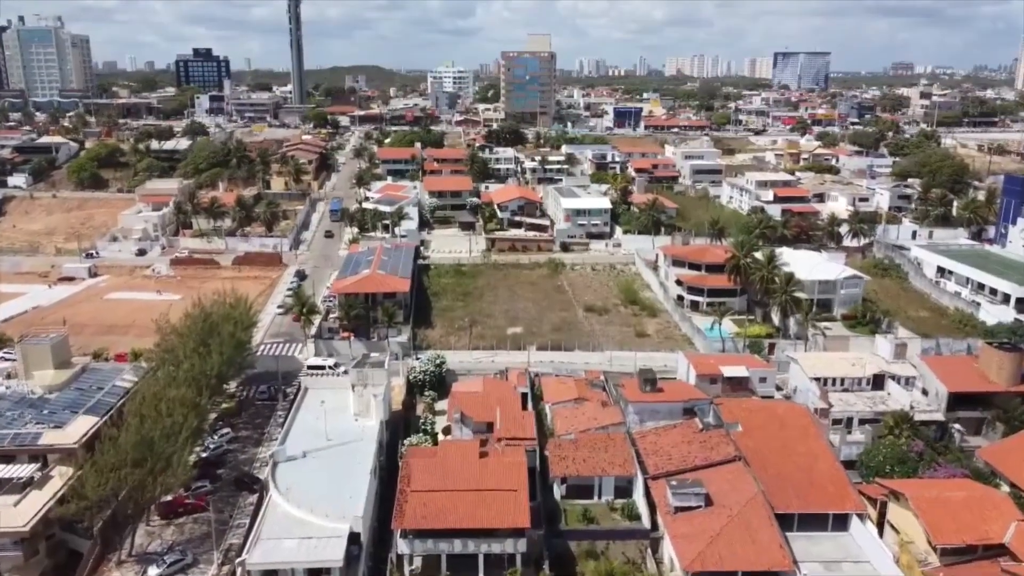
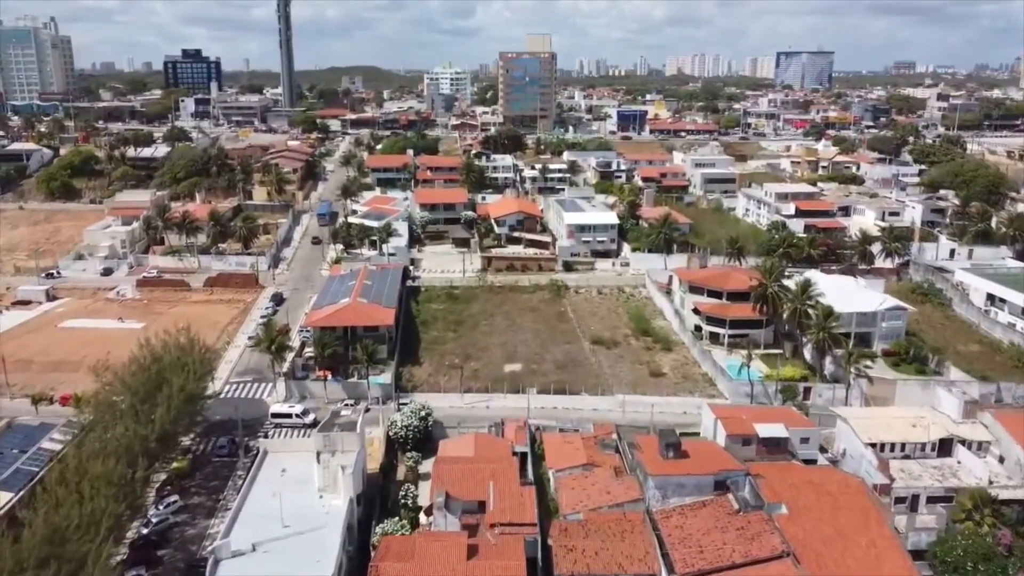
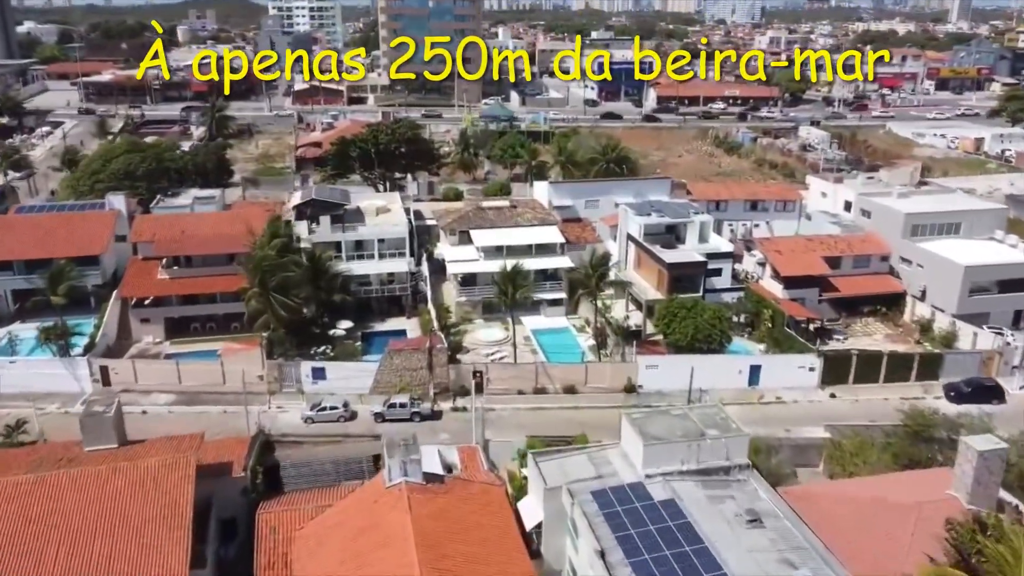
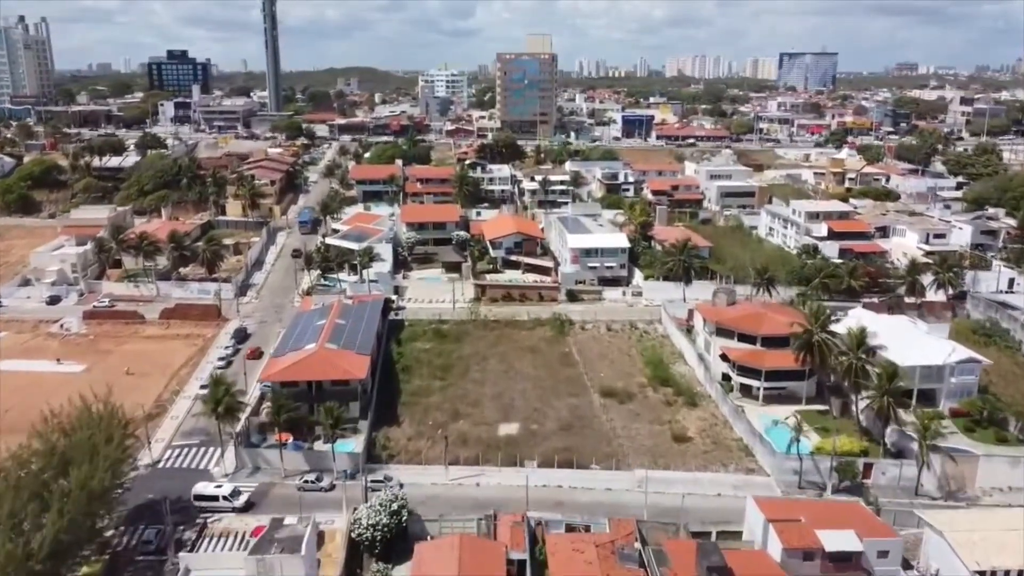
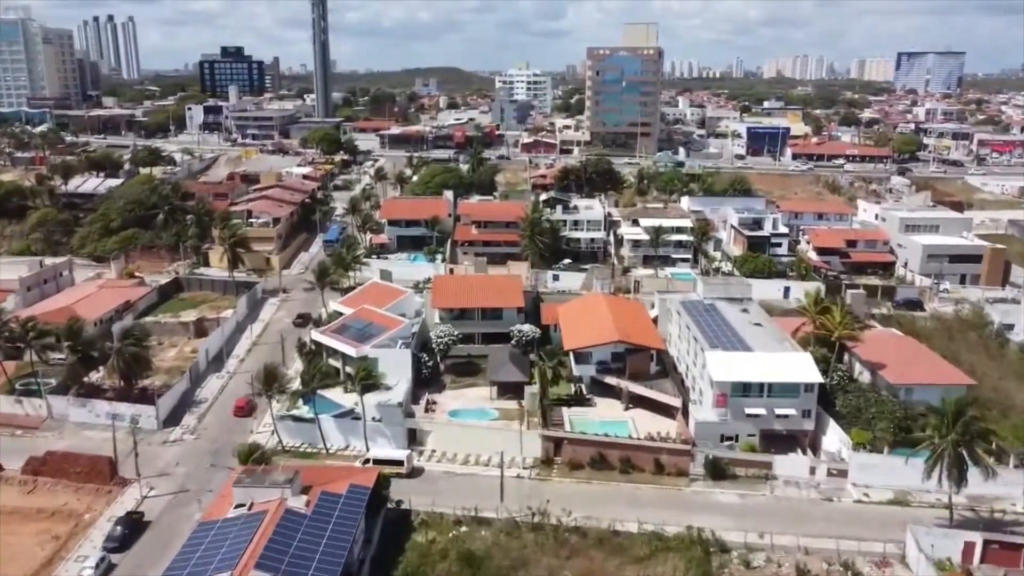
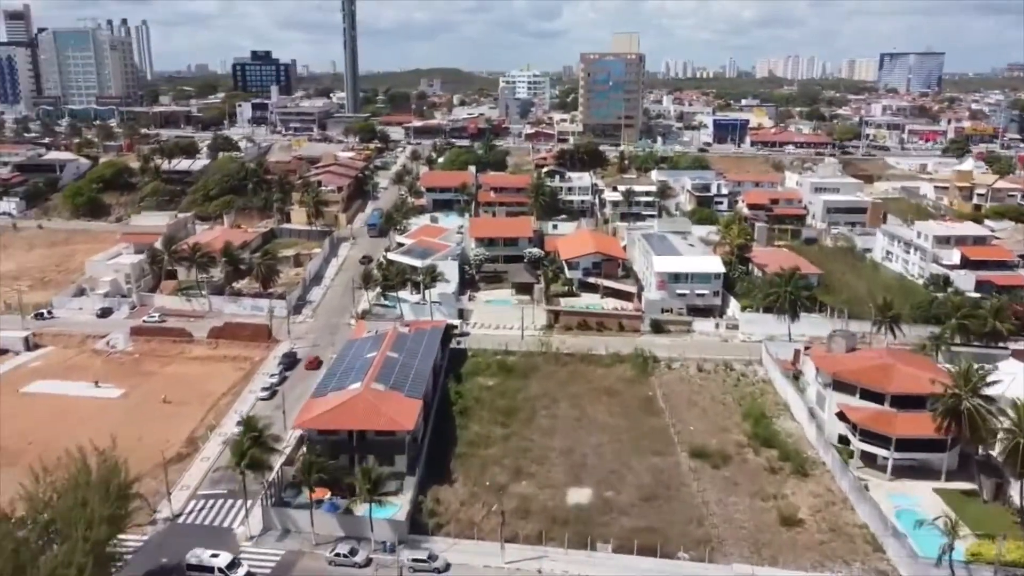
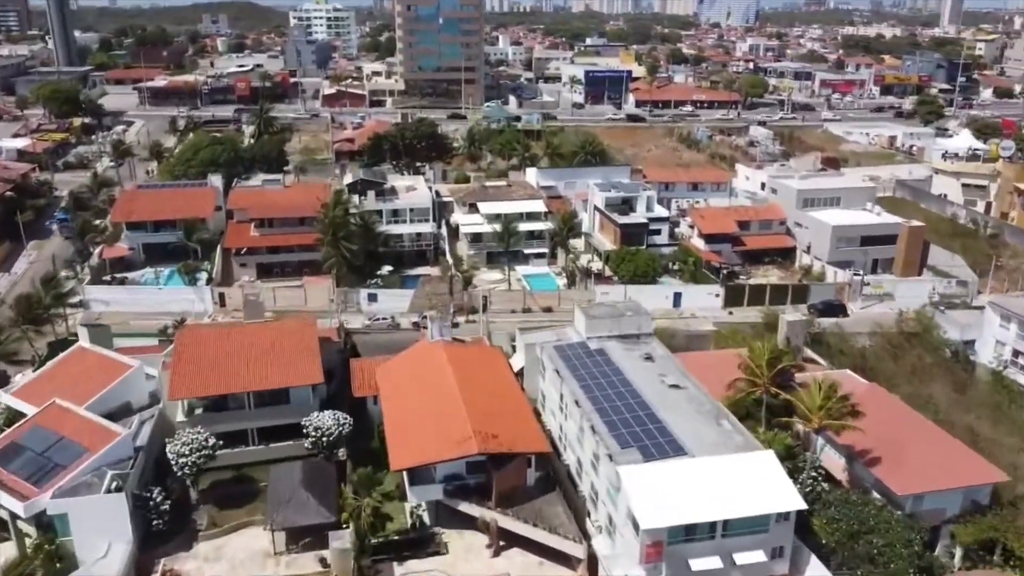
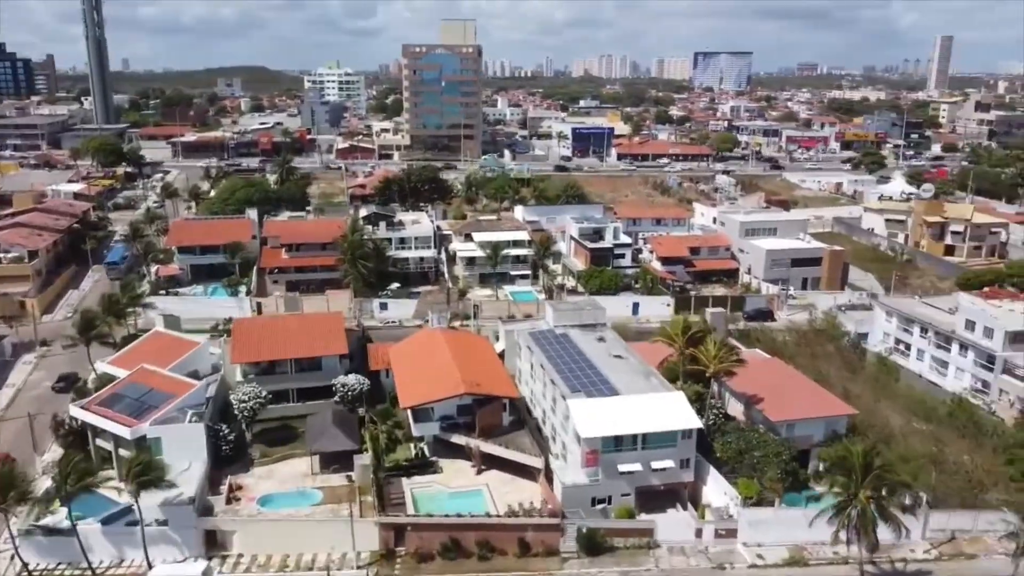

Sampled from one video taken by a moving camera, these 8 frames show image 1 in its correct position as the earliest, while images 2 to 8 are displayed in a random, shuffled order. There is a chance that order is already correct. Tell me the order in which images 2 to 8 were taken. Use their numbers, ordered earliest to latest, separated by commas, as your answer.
2, 4, 6, 5, 8, 7, 3
